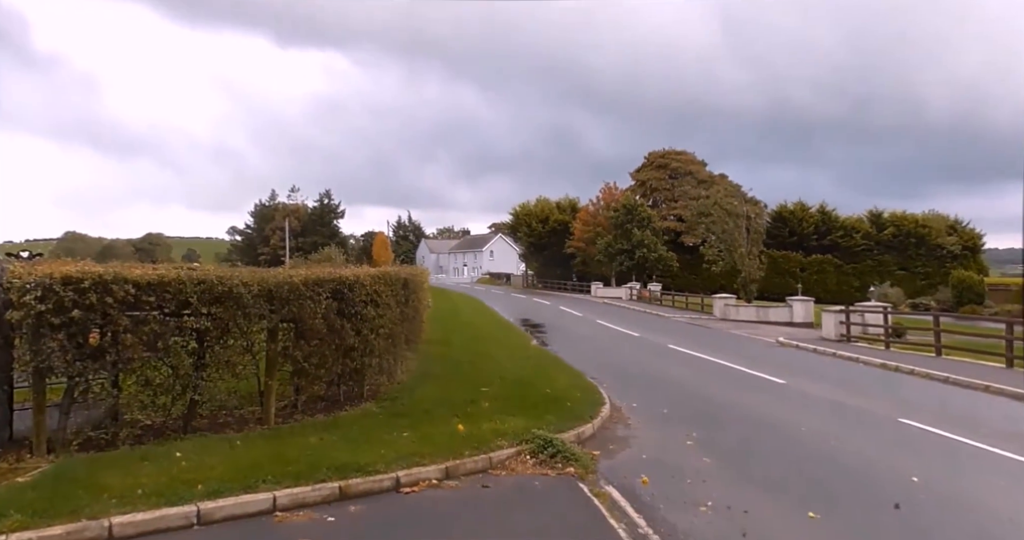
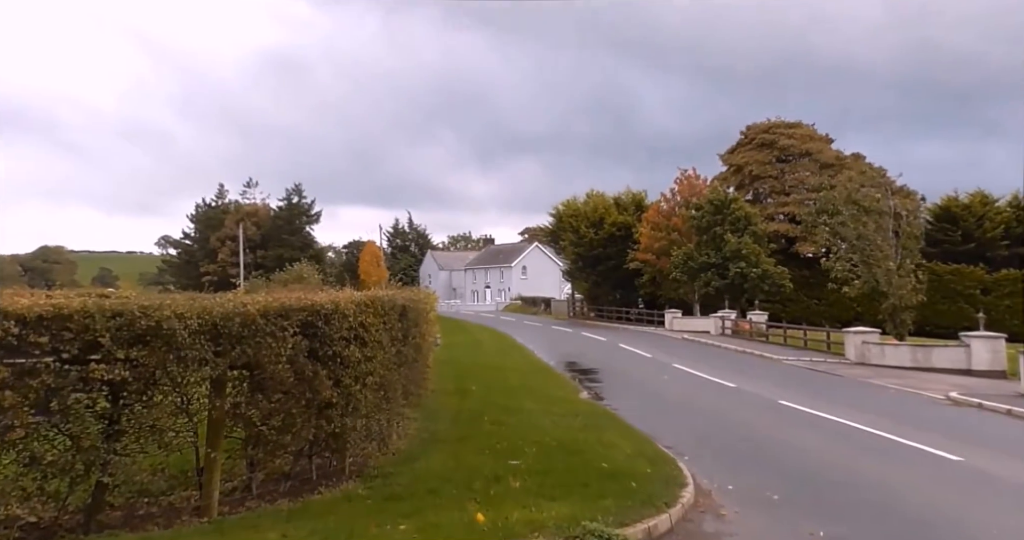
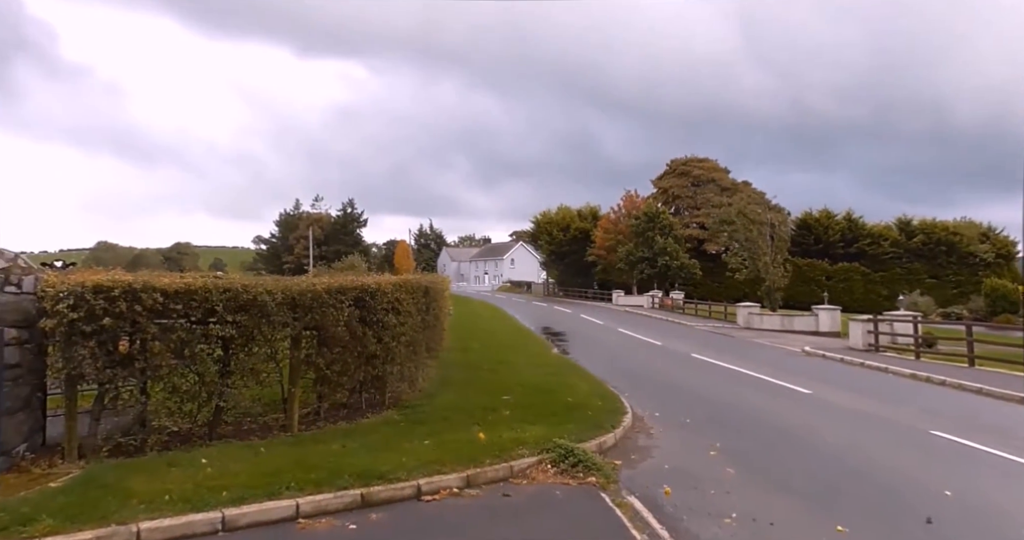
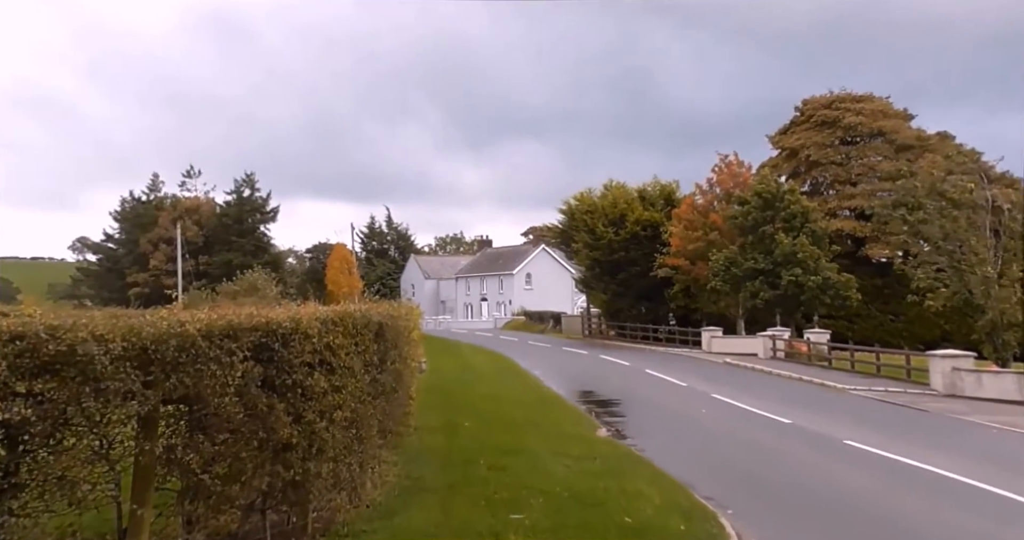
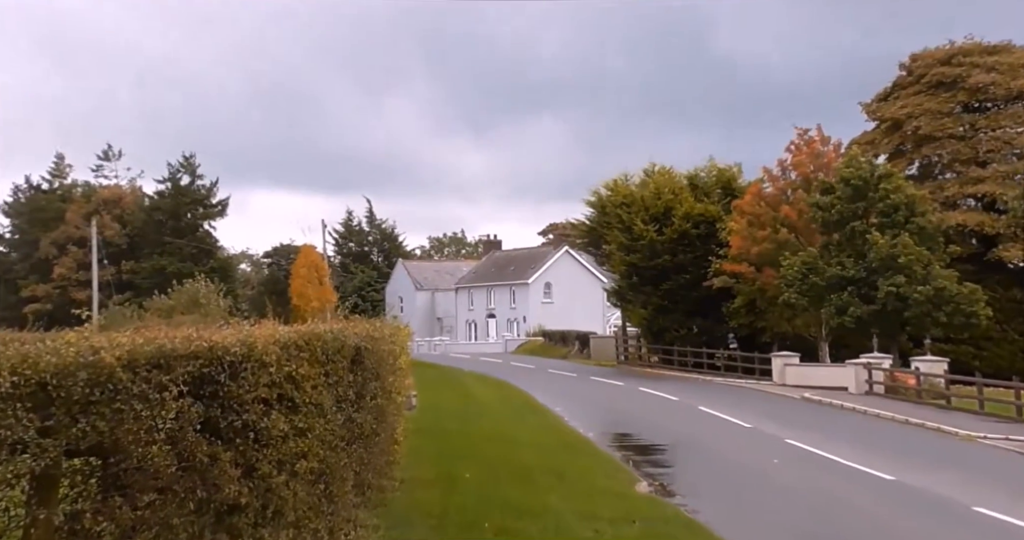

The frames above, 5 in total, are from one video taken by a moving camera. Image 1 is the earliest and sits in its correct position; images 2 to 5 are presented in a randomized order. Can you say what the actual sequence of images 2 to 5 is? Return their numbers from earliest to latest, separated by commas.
3, 2, 4, 5
